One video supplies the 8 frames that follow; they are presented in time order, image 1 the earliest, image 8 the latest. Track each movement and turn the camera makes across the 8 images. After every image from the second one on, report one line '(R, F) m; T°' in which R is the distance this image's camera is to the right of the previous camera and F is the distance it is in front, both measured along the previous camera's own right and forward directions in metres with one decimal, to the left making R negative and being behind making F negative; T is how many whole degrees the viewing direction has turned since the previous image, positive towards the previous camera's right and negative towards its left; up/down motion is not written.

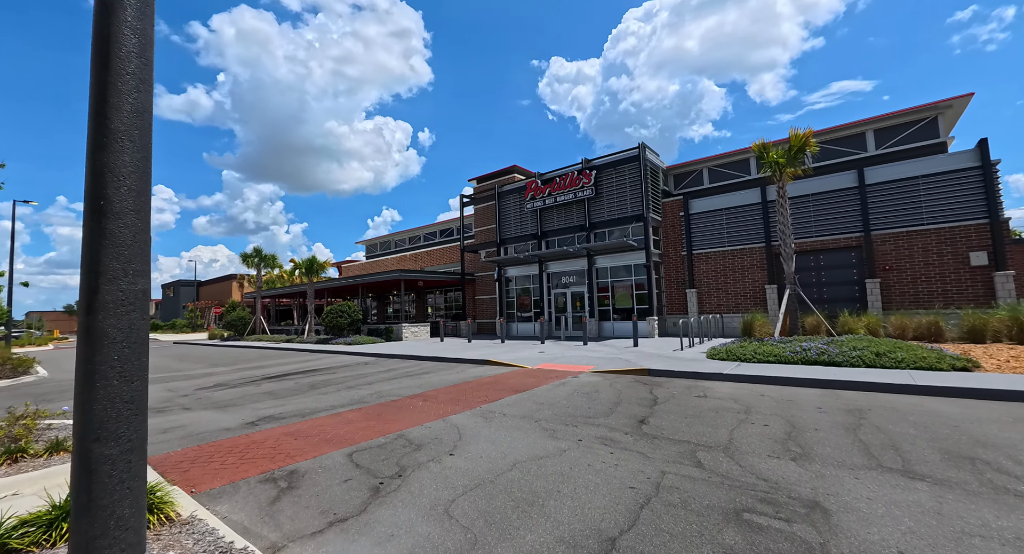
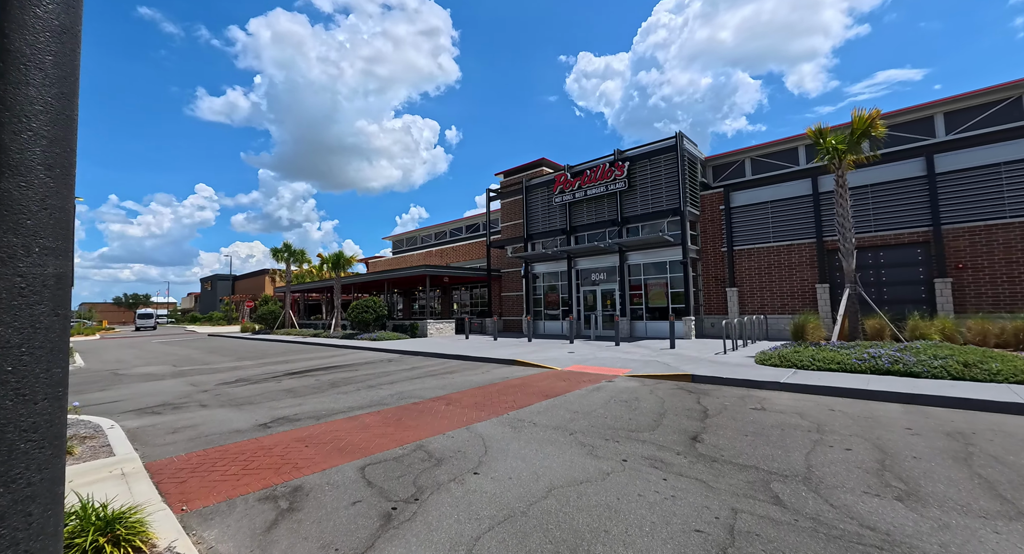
(-0.1, +0.7) m; -3°
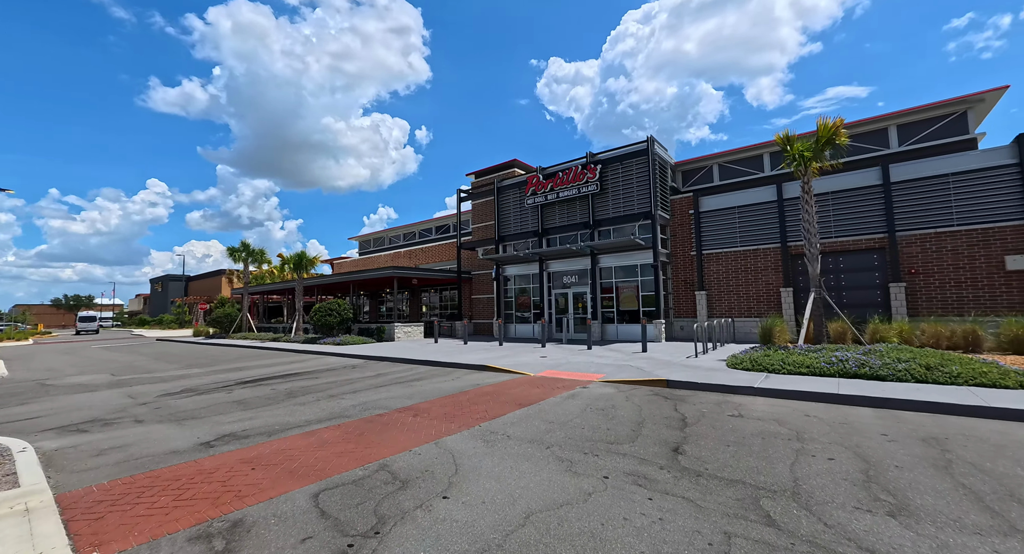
(0.0, +0.4) m; +4°
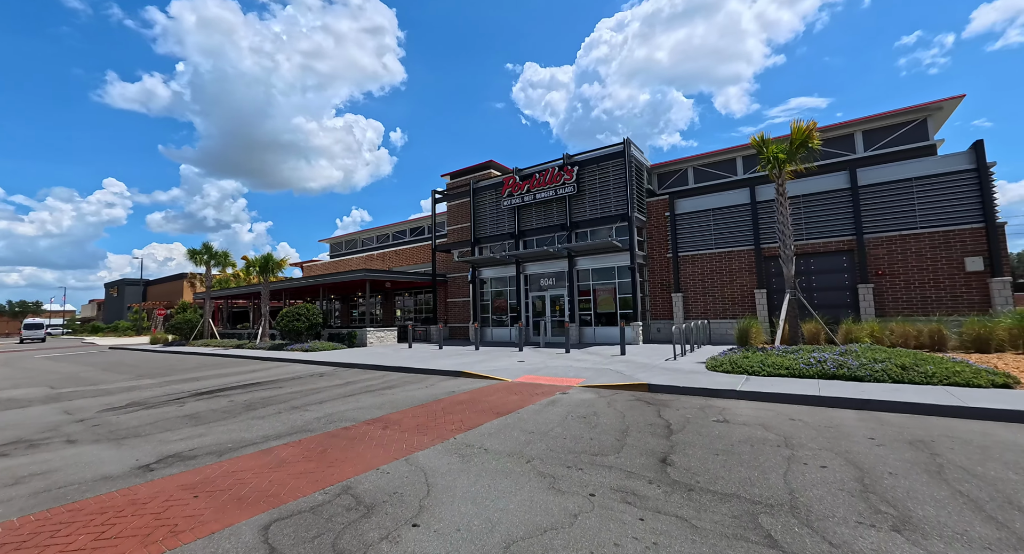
(0.0, +0.4) m; +3°
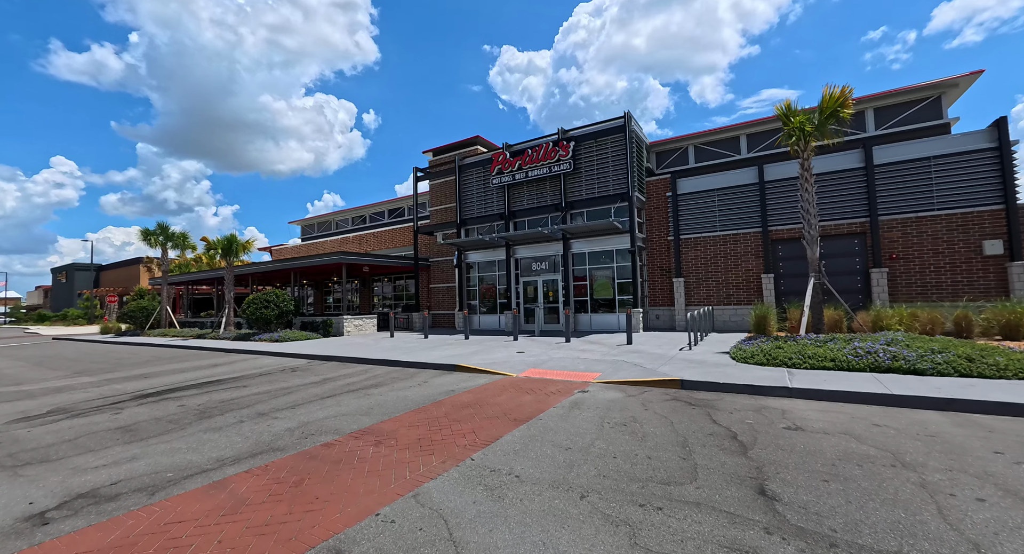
(-0.6, +1.4) m; +3°
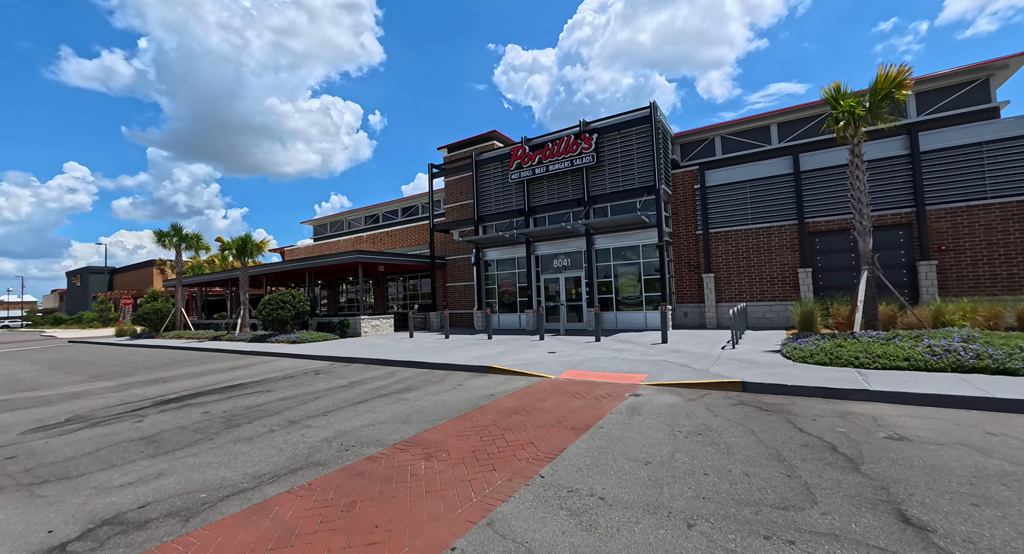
(-0.6, +0.6) m; -1°
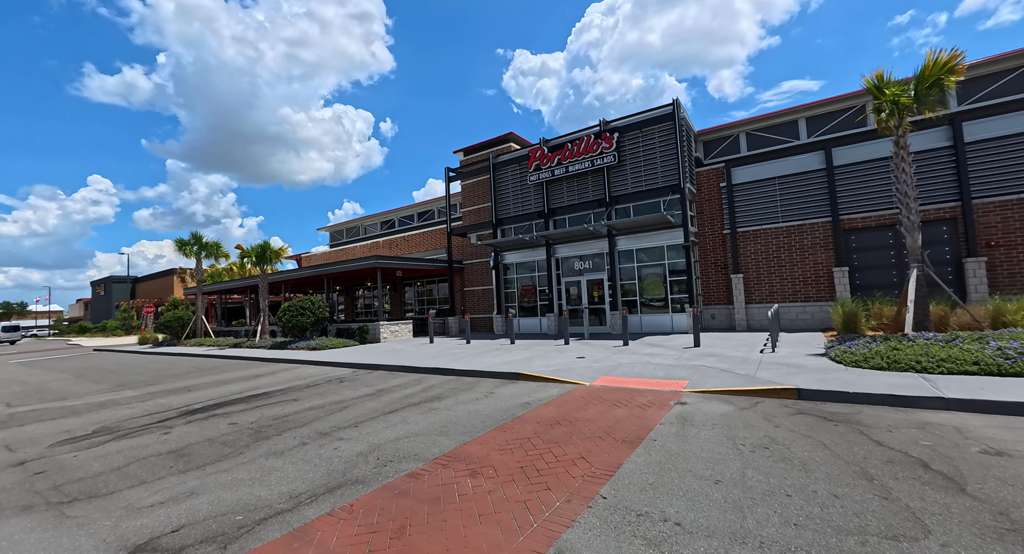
(-0.4, +0.3) m; -2°
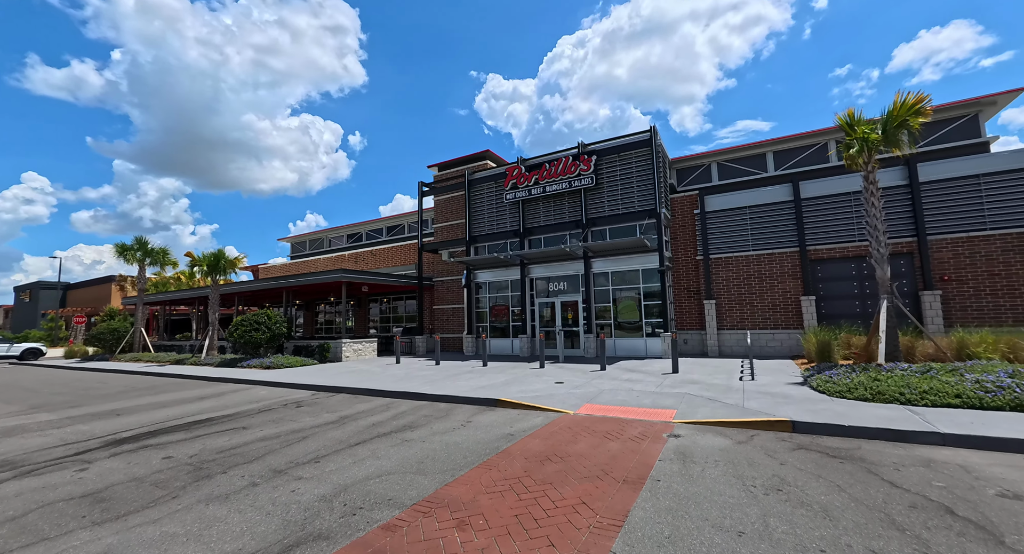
(-0.3, +0.5) m; +5°
